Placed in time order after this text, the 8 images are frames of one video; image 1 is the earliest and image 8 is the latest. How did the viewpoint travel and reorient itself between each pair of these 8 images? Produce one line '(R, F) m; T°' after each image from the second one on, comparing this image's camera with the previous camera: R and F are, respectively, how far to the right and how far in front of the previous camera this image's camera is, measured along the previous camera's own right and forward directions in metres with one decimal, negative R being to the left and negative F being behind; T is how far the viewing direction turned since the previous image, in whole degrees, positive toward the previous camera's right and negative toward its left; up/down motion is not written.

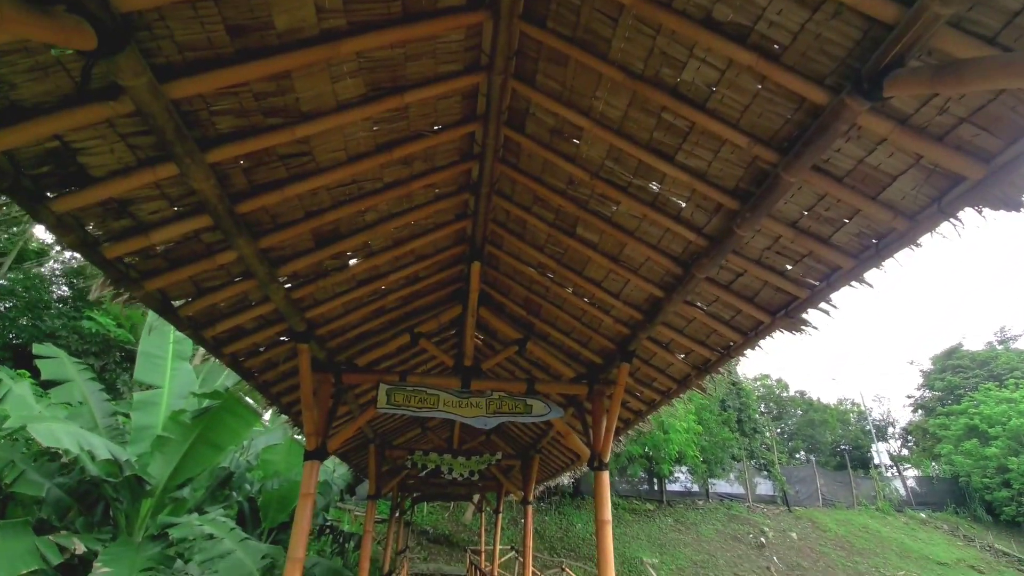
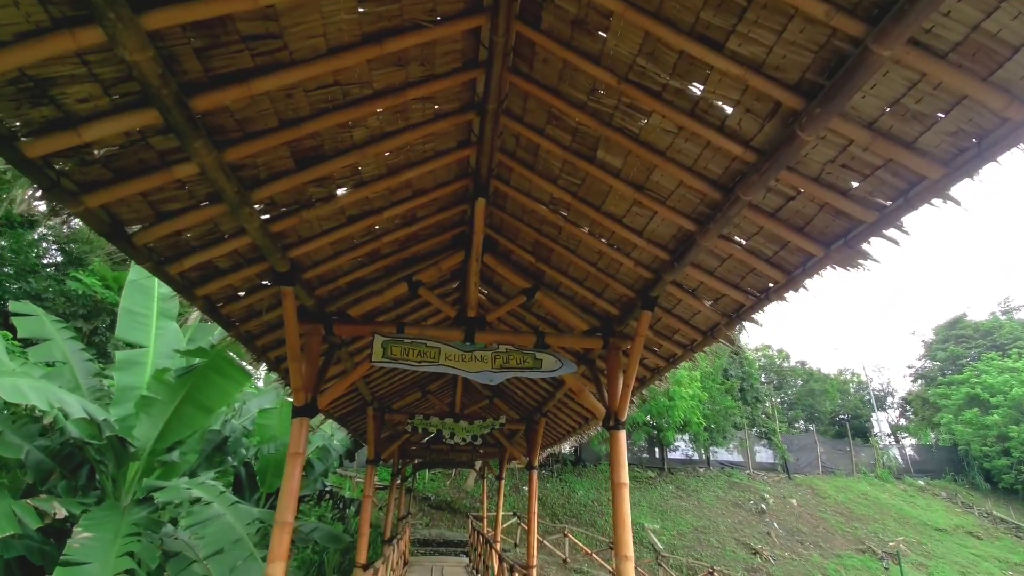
(-0.1, +0.5) m; 0°
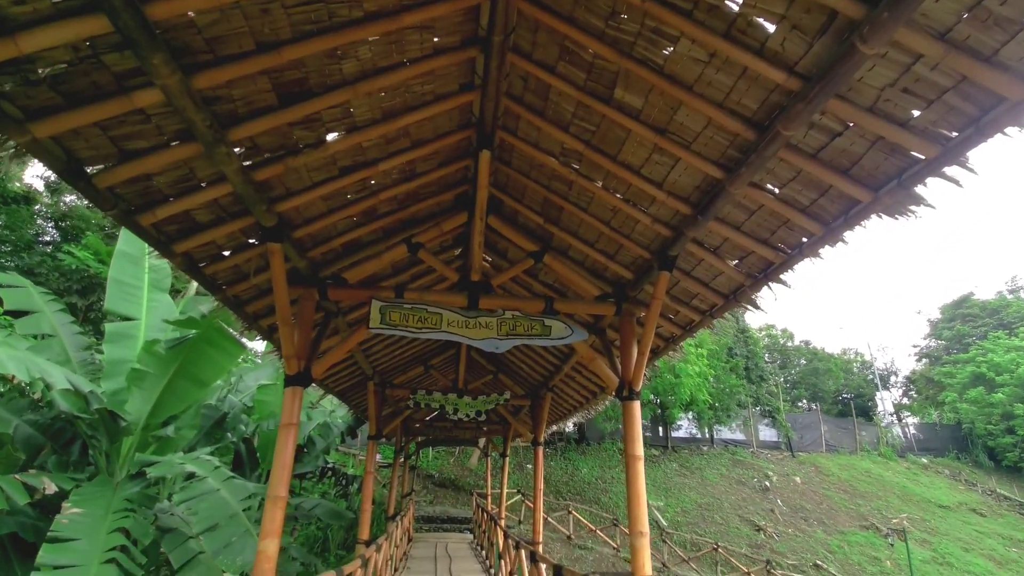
(0.0, +0.3) m; 0°
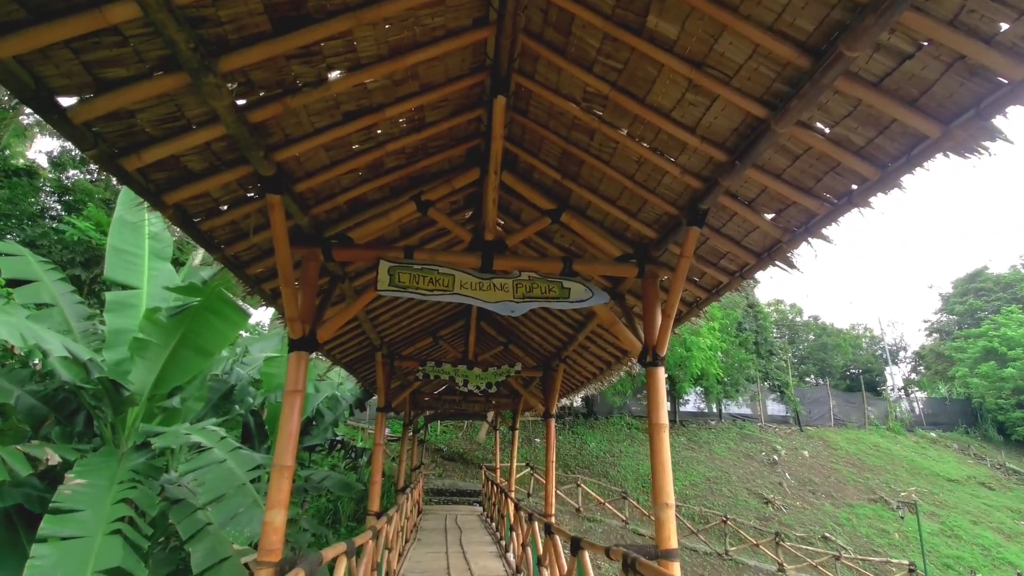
(-0.1, +0.2) m; -1°
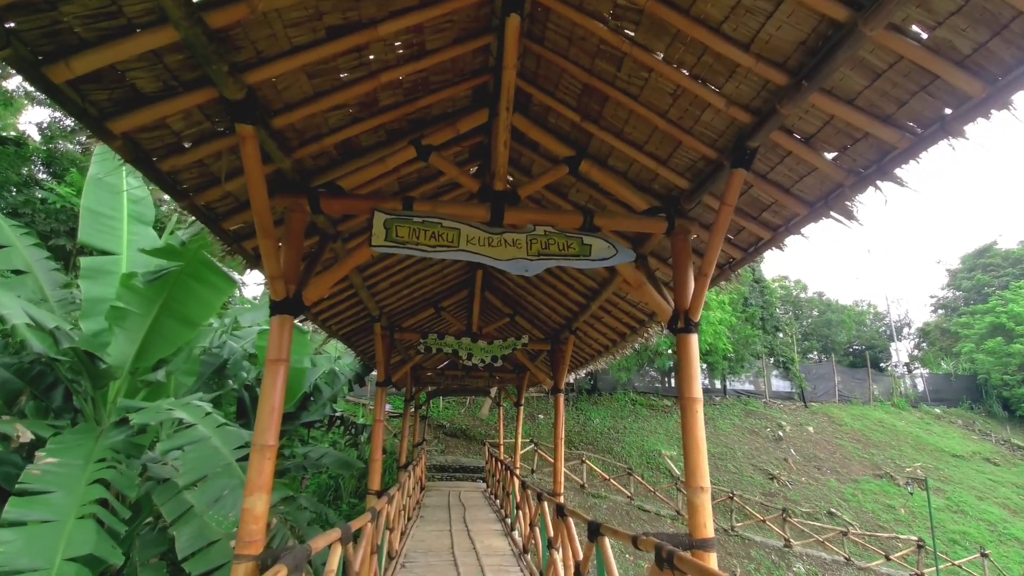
(-0.1, +0.5) m; 0°
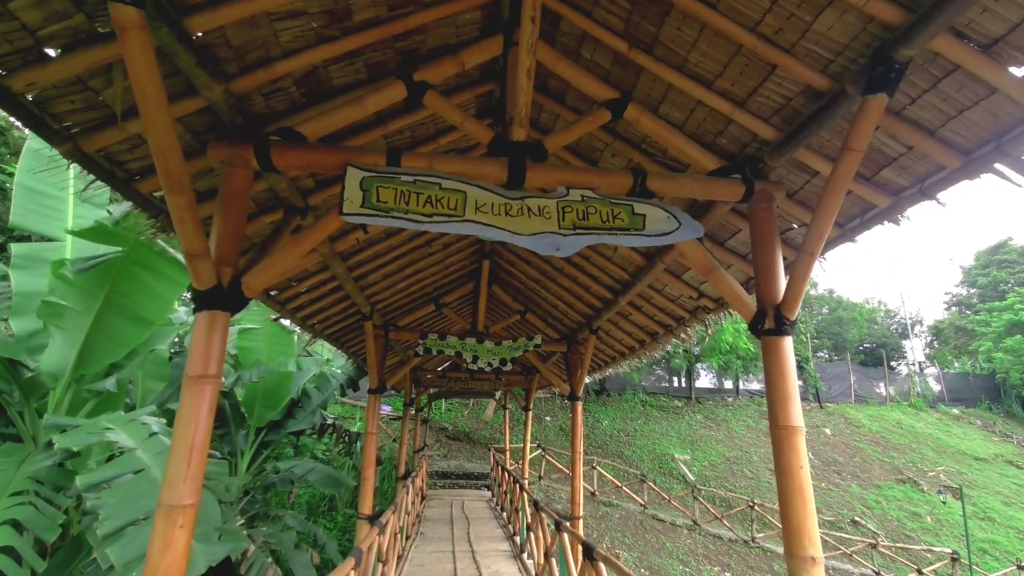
(-0.1, +0.9) m; 0°
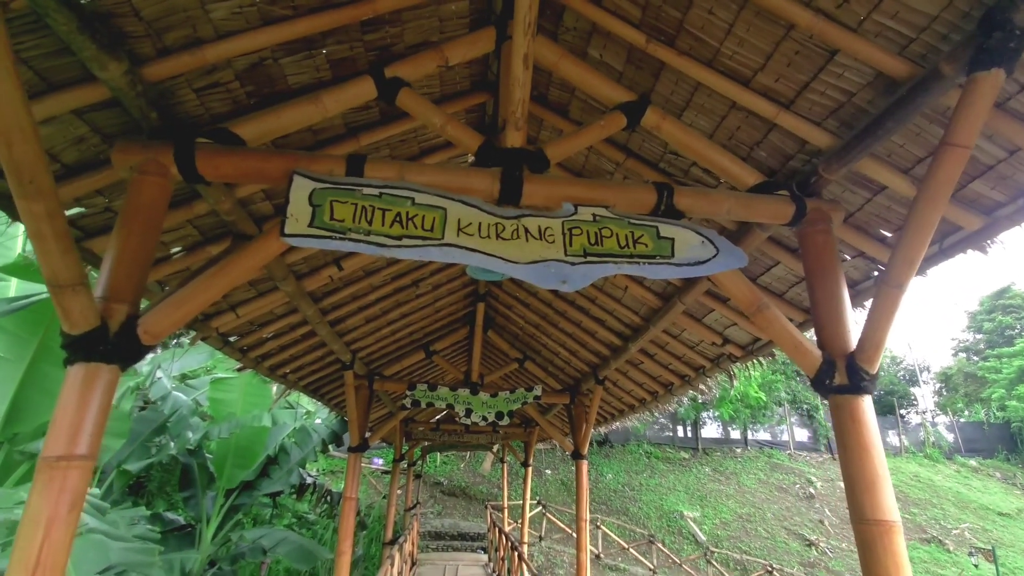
(0.0, +0.6) m; 0°
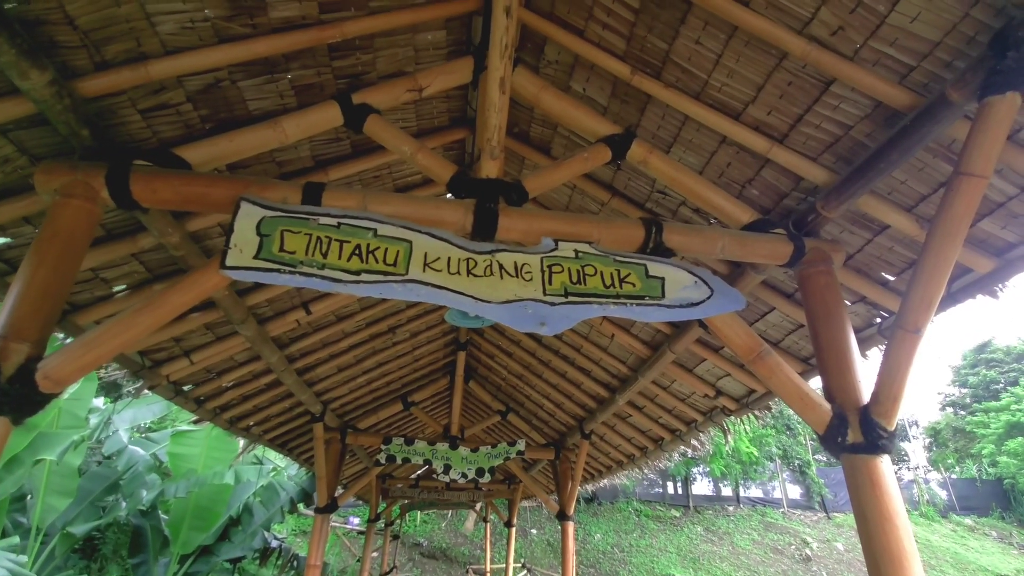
(0.0, +0.2) m; +1°
